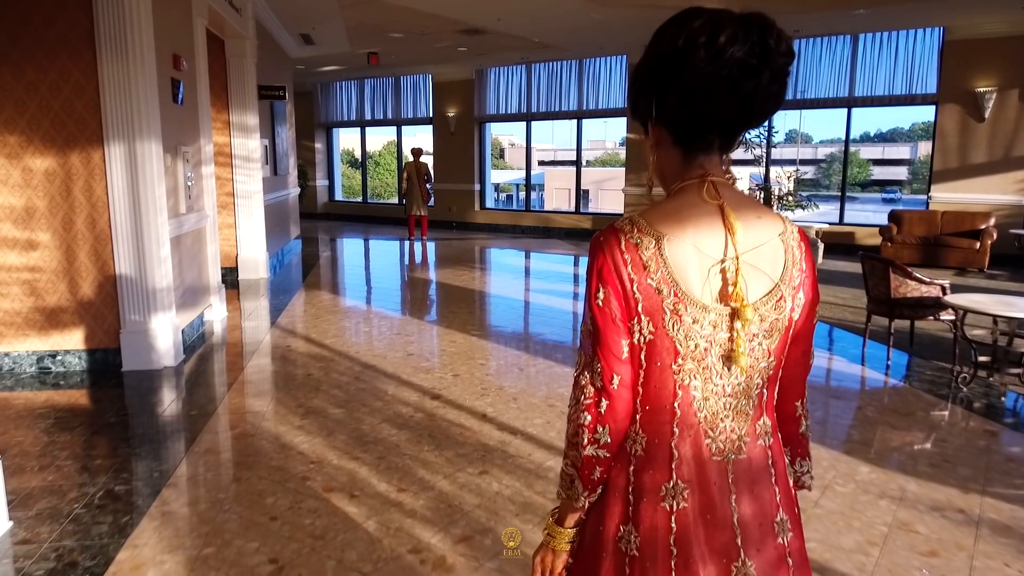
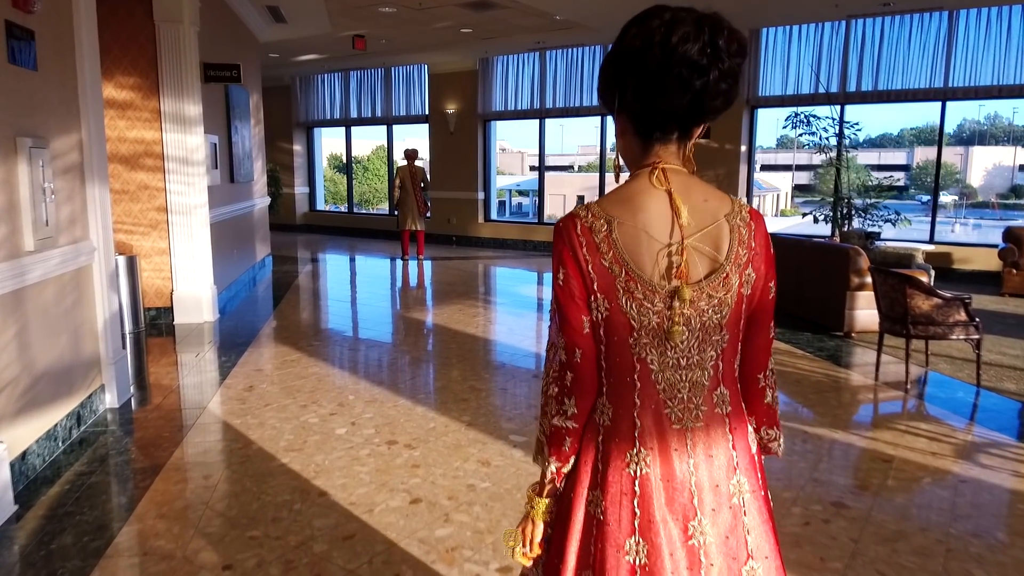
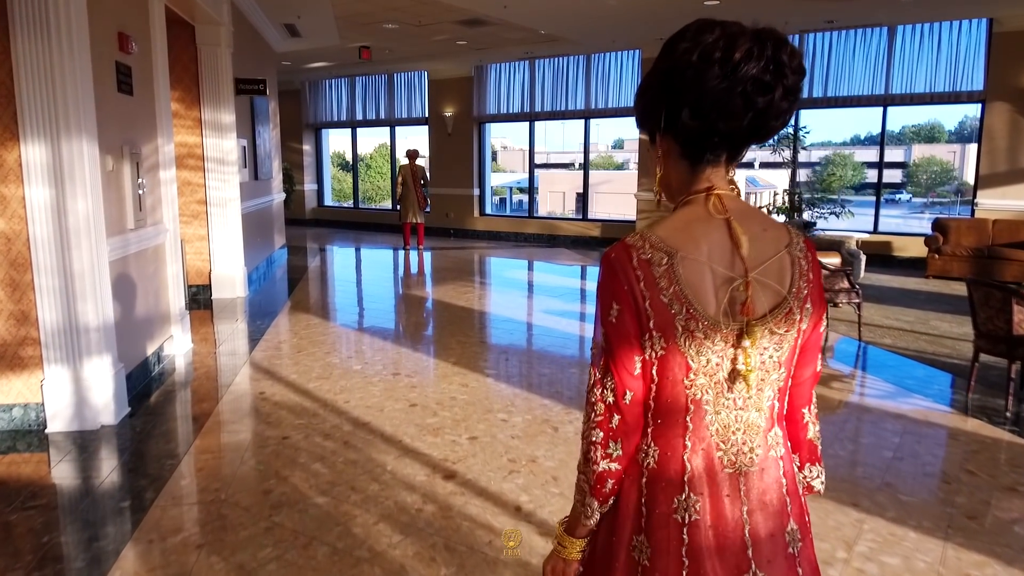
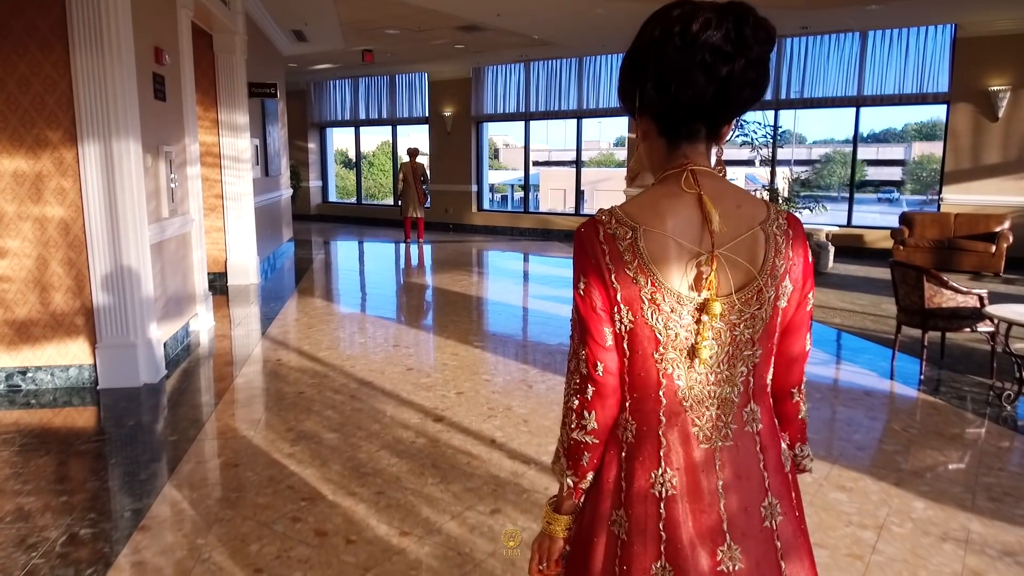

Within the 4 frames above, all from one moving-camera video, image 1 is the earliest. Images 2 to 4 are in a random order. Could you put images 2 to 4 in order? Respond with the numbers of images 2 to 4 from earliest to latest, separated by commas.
4, 3, 2
